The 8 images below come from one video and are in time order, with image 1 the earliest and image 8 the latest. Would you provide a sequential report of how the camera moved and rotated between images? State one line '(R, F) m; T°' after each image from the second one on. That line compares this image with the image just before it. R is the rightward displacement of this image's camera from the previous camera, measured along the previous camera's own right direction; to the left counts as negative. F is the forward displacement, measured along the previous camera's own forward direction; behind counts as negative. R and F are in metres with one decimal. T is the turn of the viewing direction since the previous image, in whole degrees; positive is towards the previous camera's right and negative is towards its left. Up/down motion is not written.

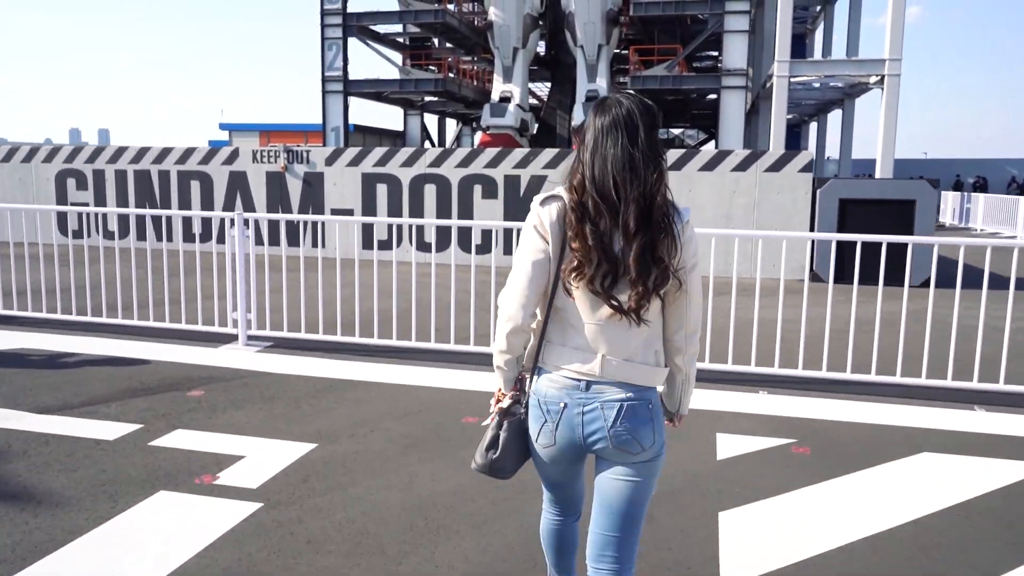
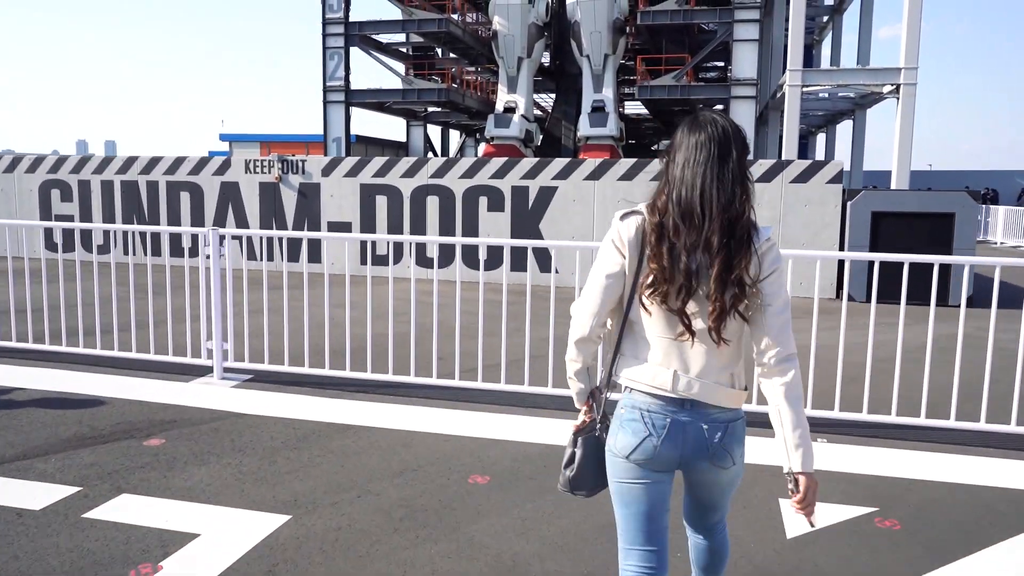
(-0.1, +0.8) m; 0°
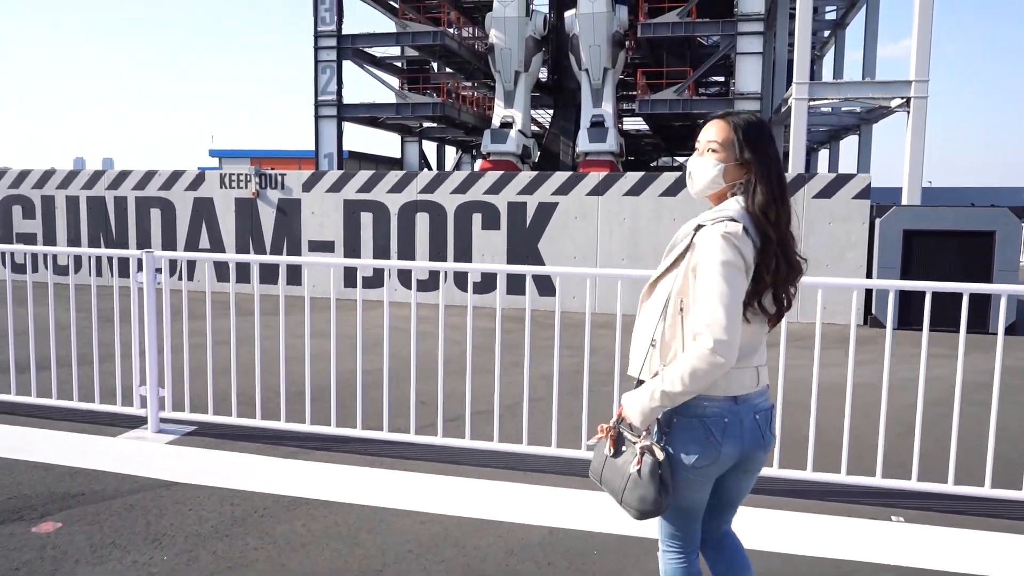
(0.0, +1.0) m; 0°
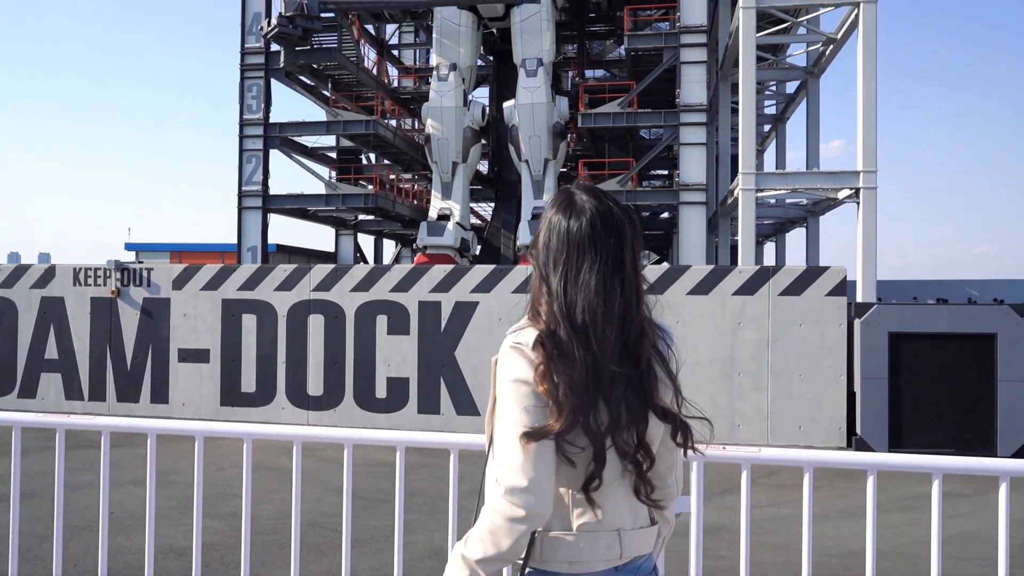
(+0.5, +1.9) m; +4°
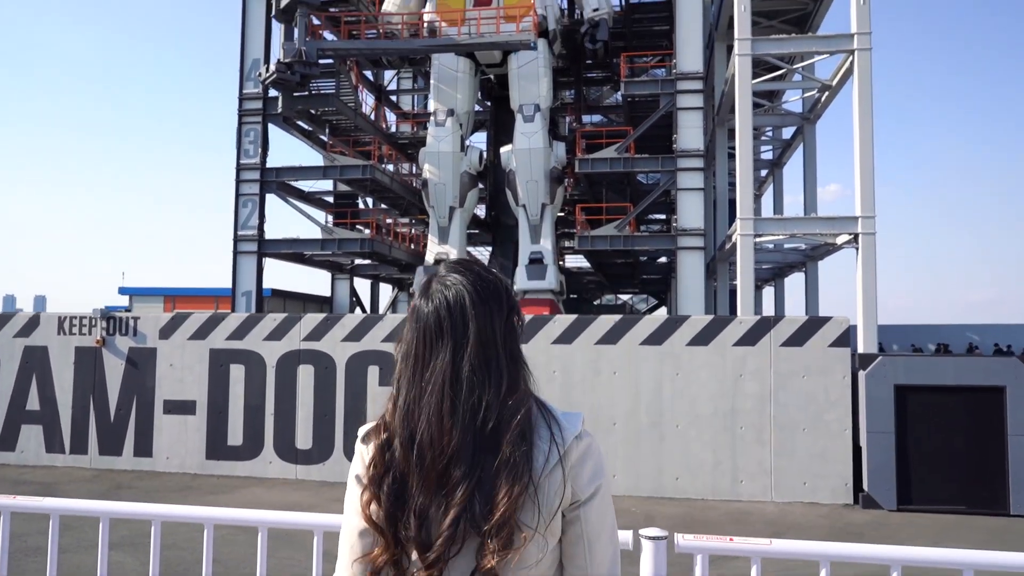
(0.0, +0.2) m; 0°
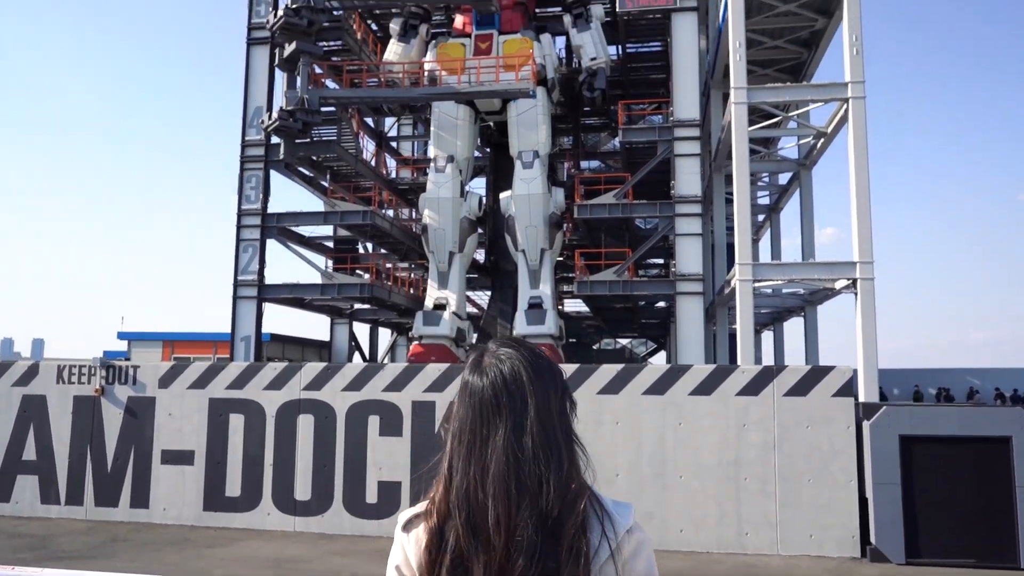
(0.0, 0.0) m; 0°
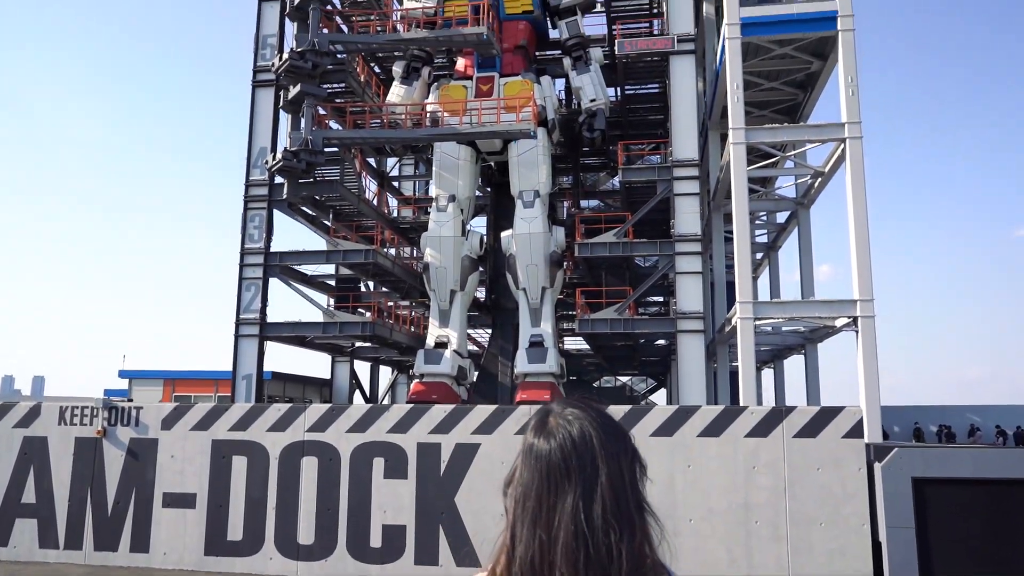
(-0.1, 0.0) m; 0°
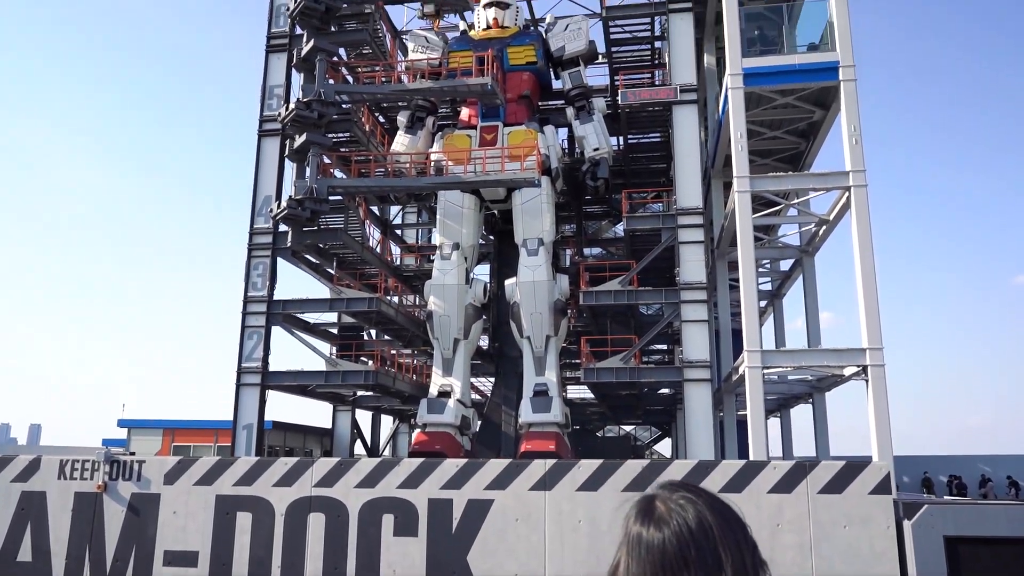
(-0.2, +0.2) m; 0°
